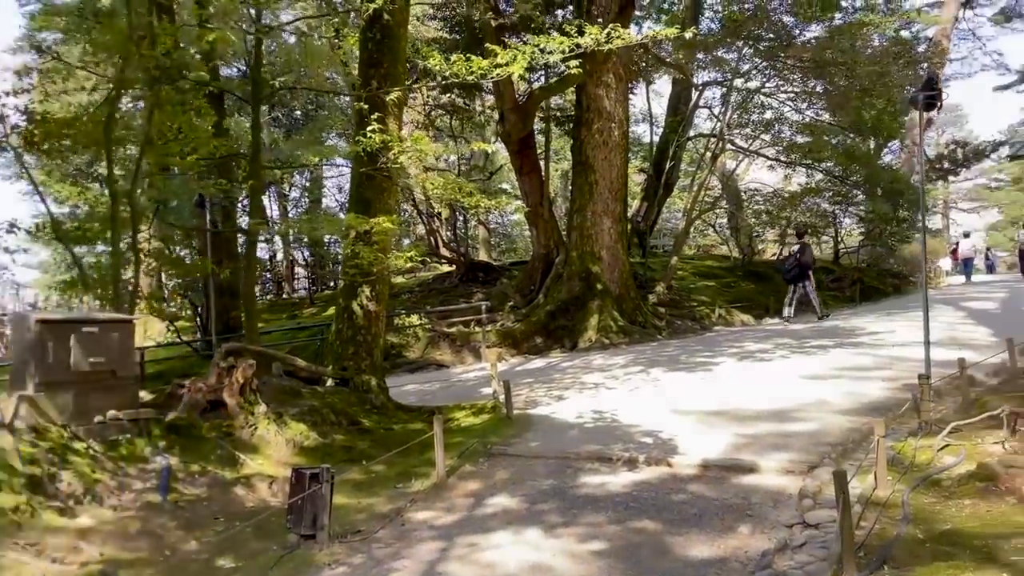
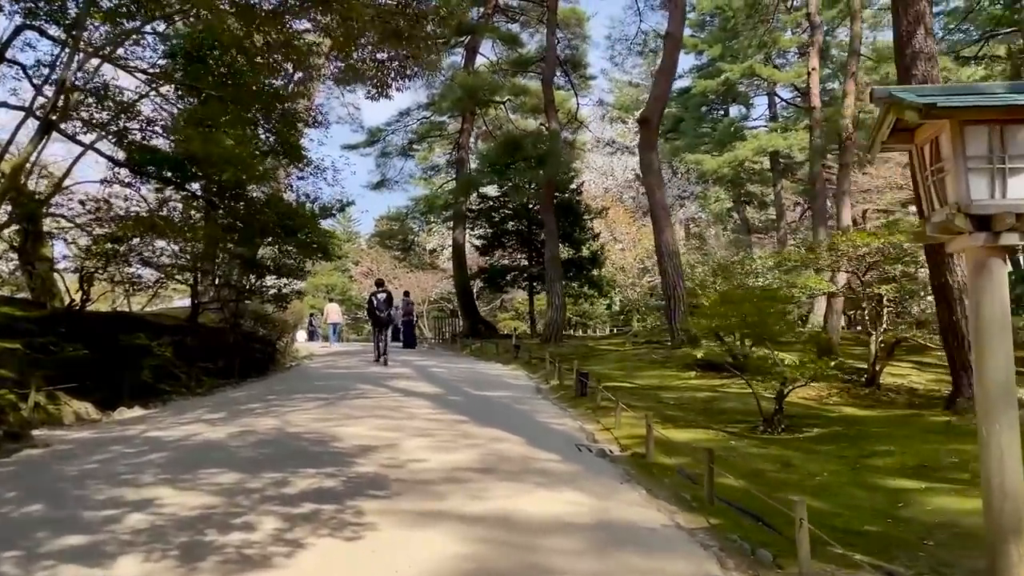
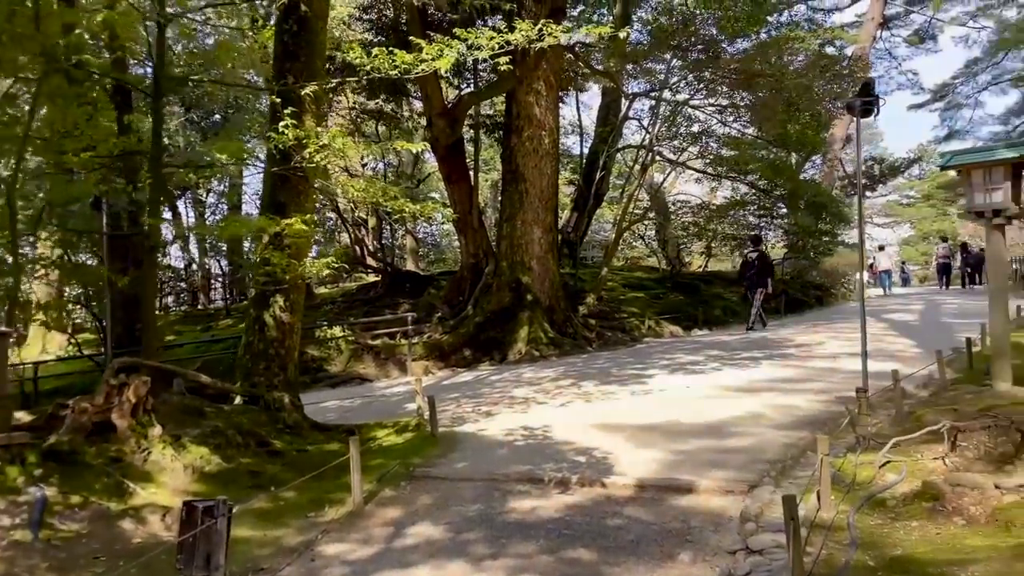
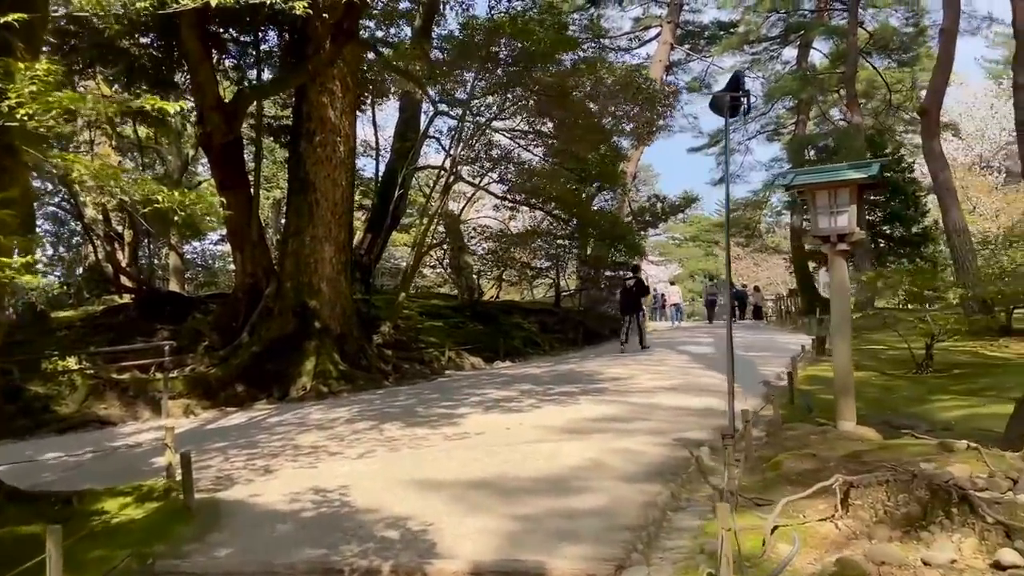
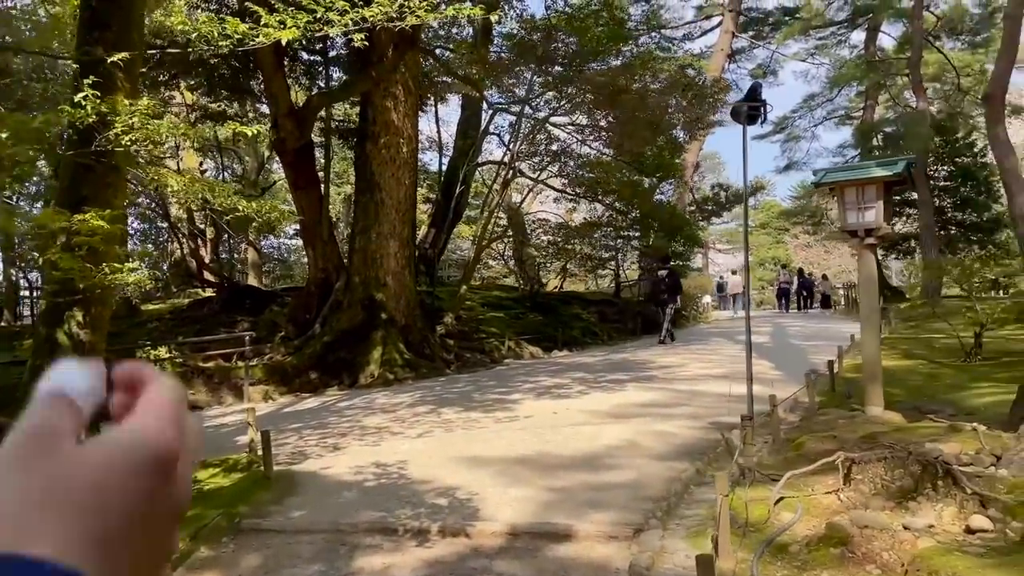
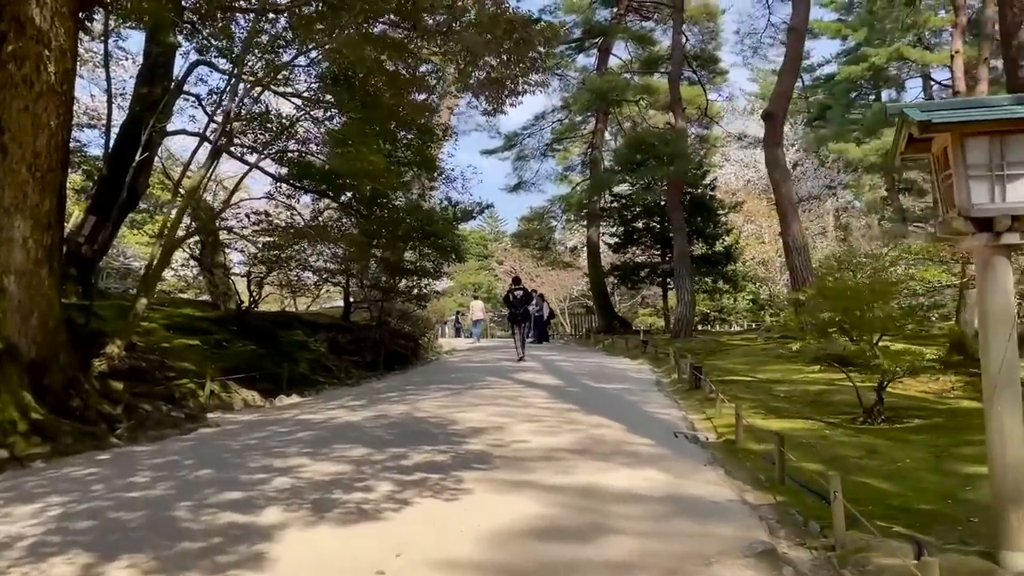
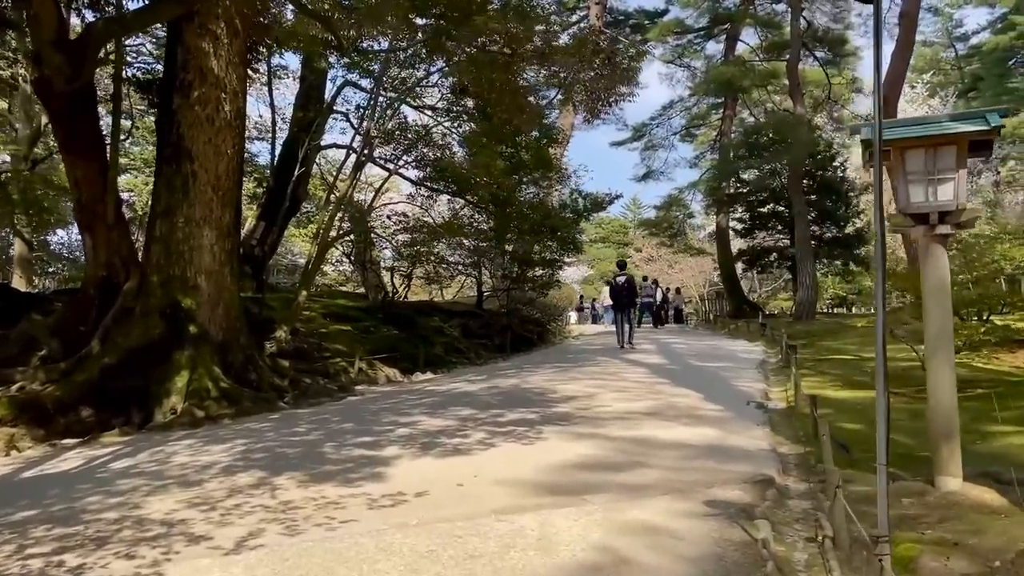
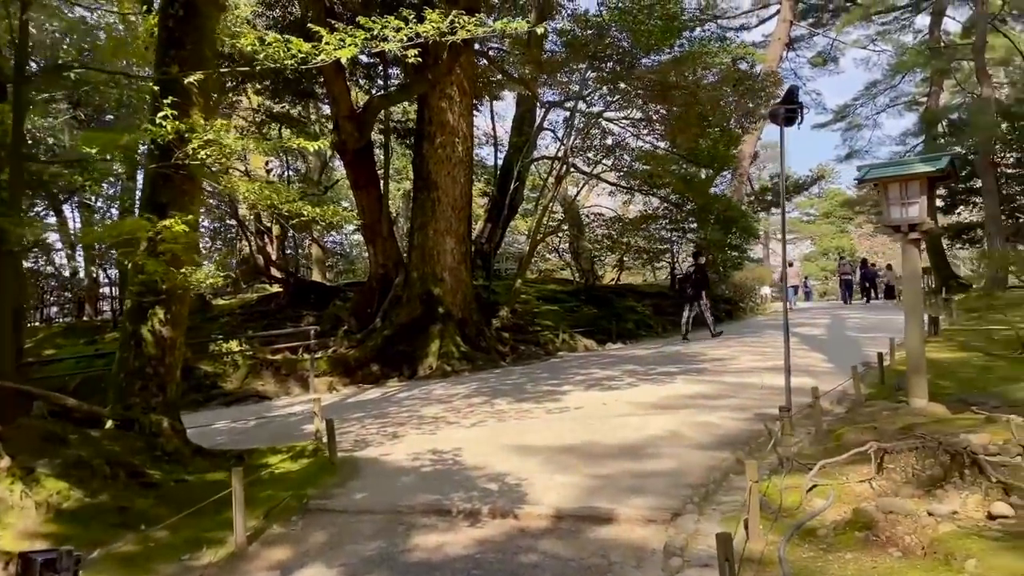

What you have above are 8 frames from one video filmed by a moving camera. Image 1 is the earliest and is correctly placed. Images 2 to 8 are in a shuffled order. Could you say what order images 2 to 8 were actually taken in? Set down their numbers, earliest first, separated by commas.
3, 8, 5, 4, 7, 6, 2
